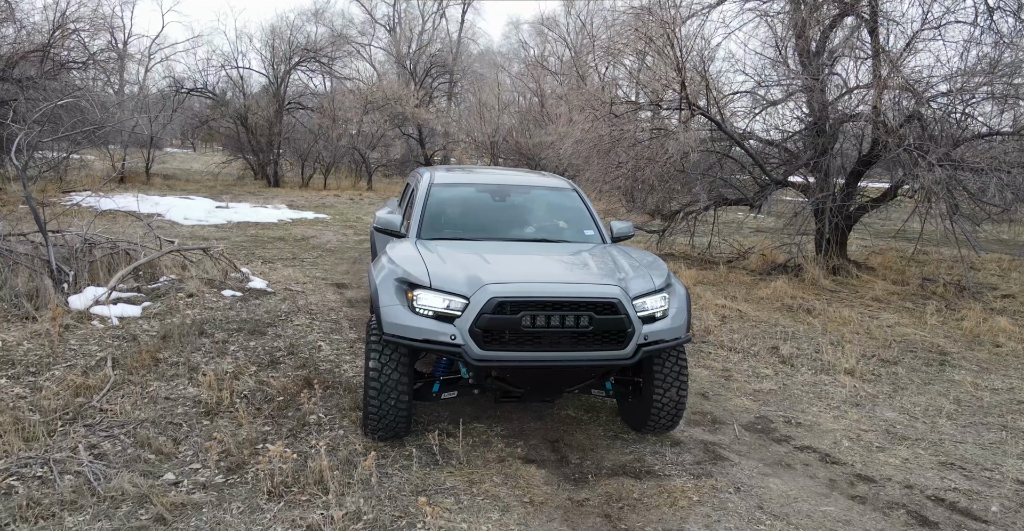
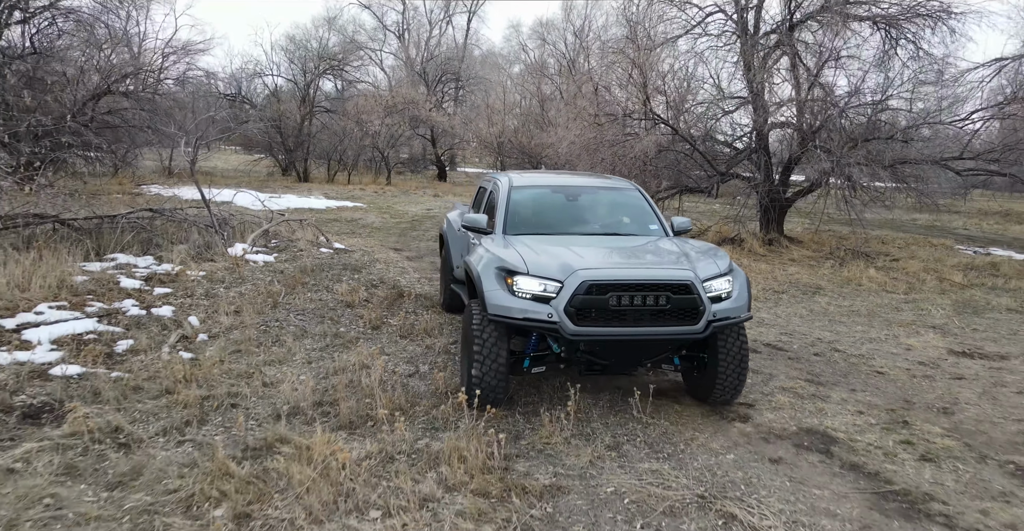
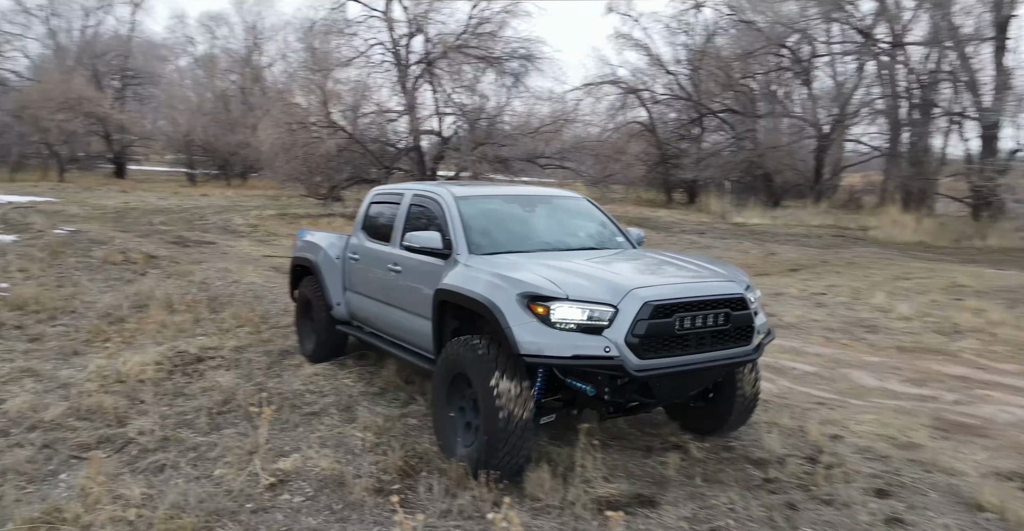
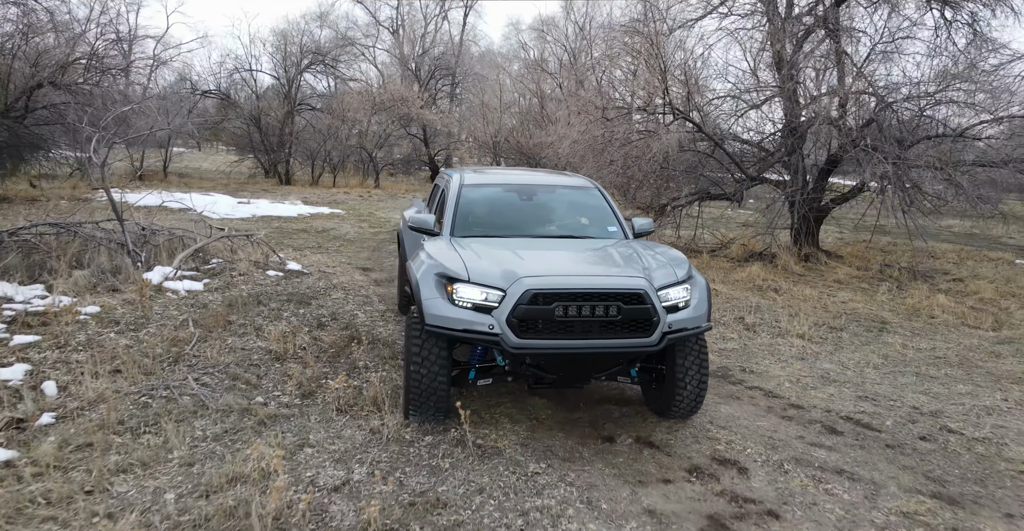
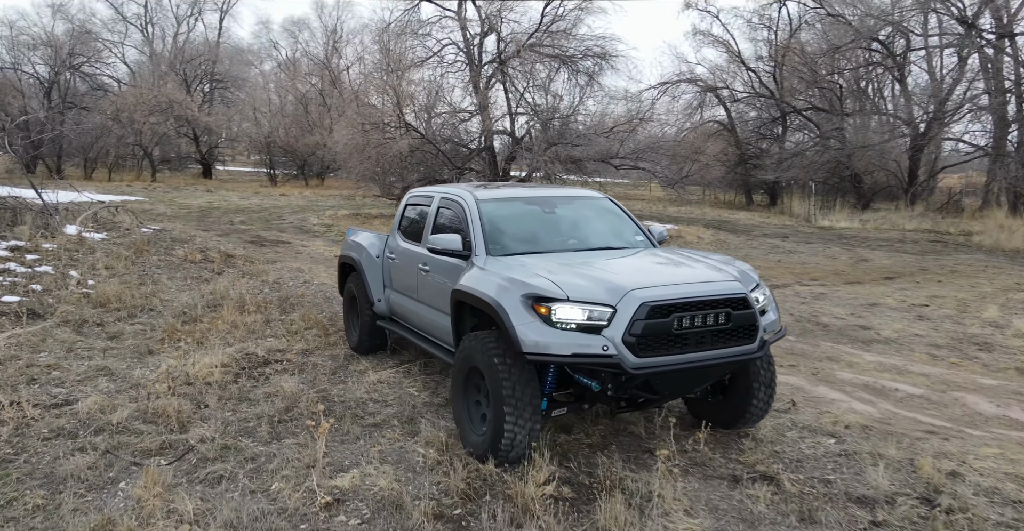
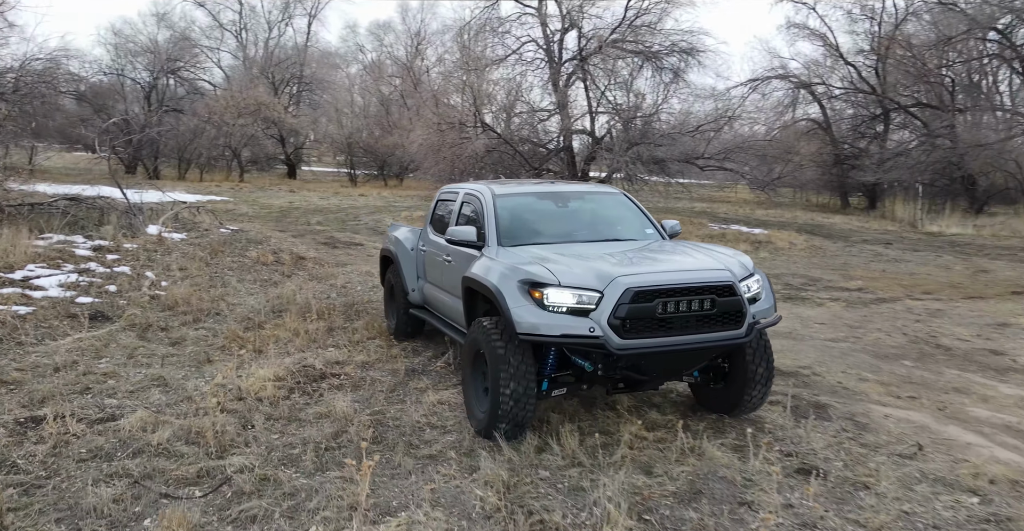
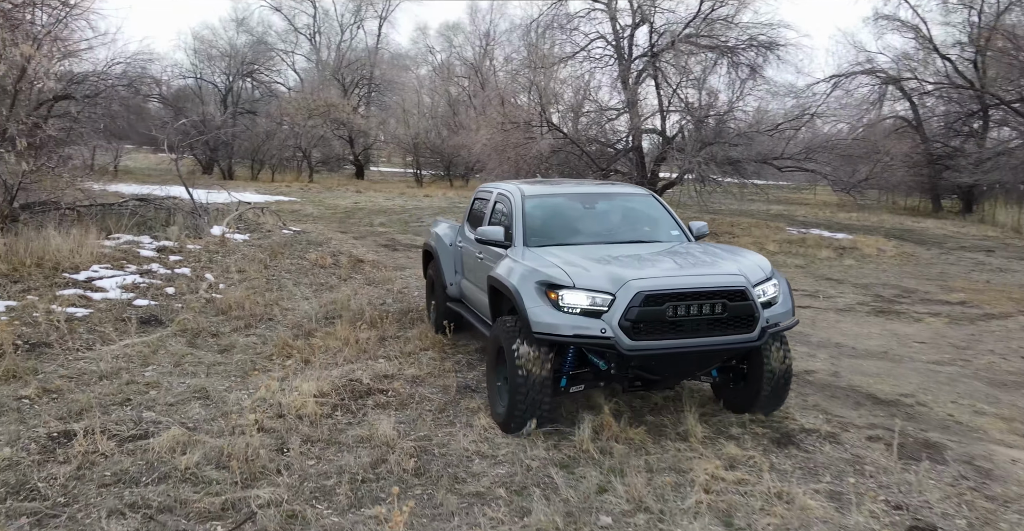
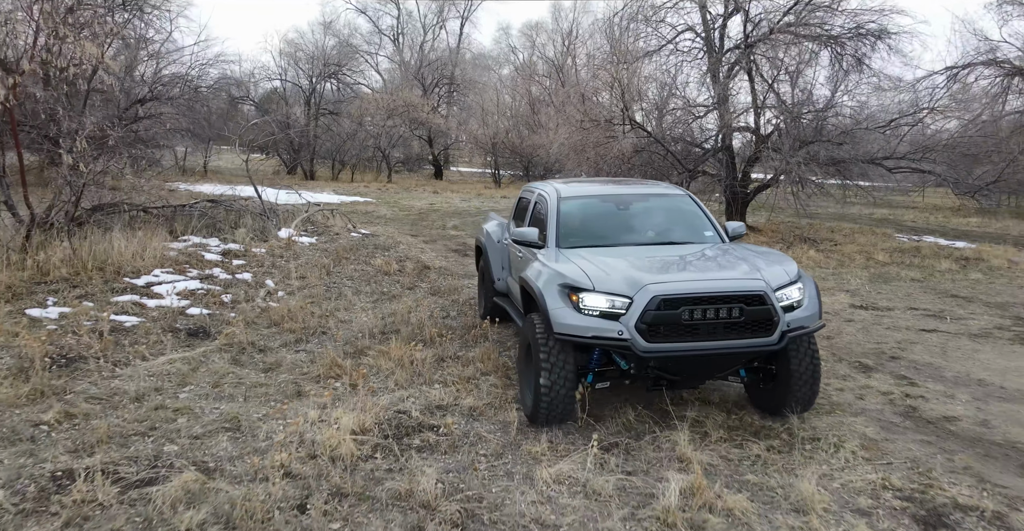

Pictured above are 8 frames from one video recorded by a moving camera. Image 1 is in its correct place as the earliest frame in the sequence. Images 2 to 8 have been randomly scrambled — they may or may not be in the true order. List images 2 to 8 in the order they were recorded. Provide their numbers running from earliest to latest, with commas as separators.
4, 2, 8, 7, 6, 5, 3
